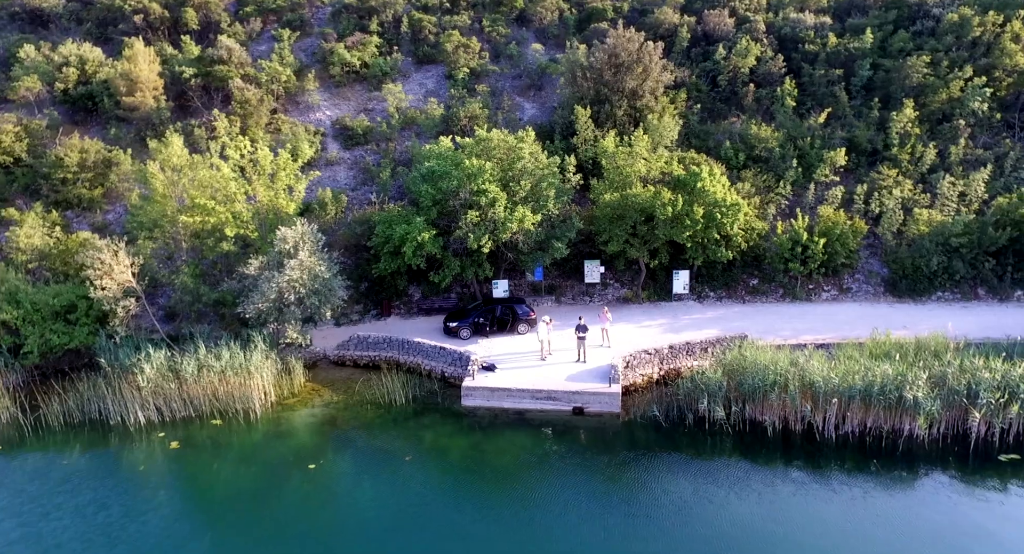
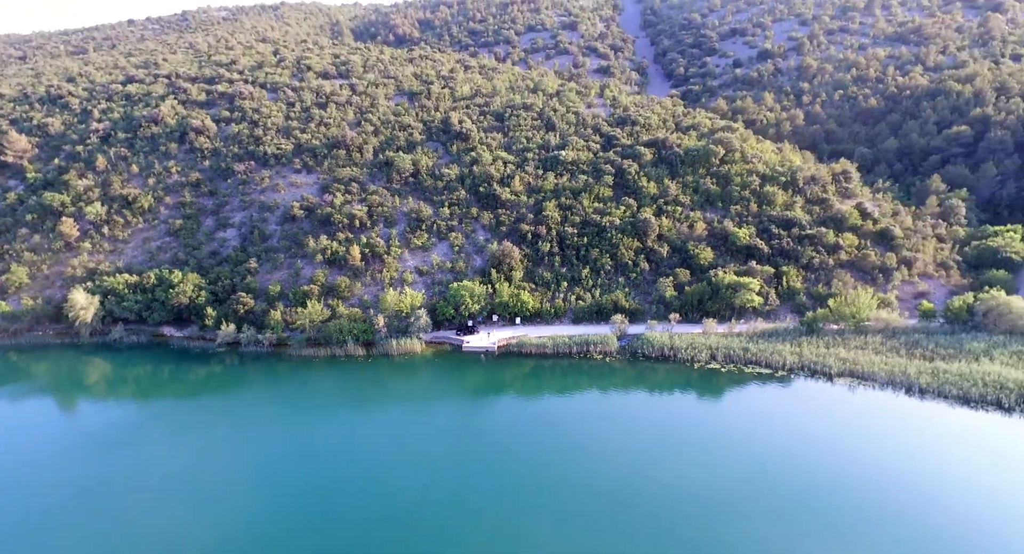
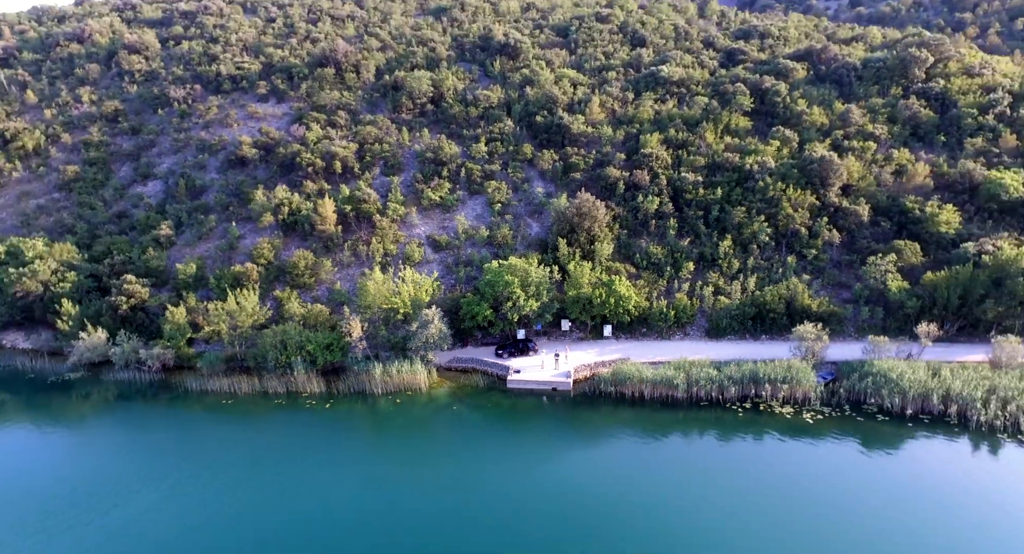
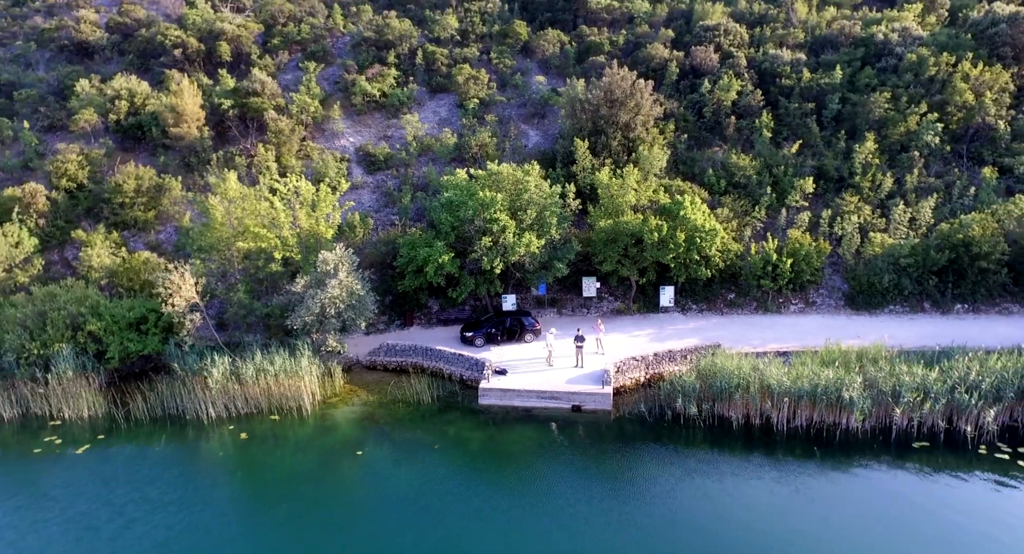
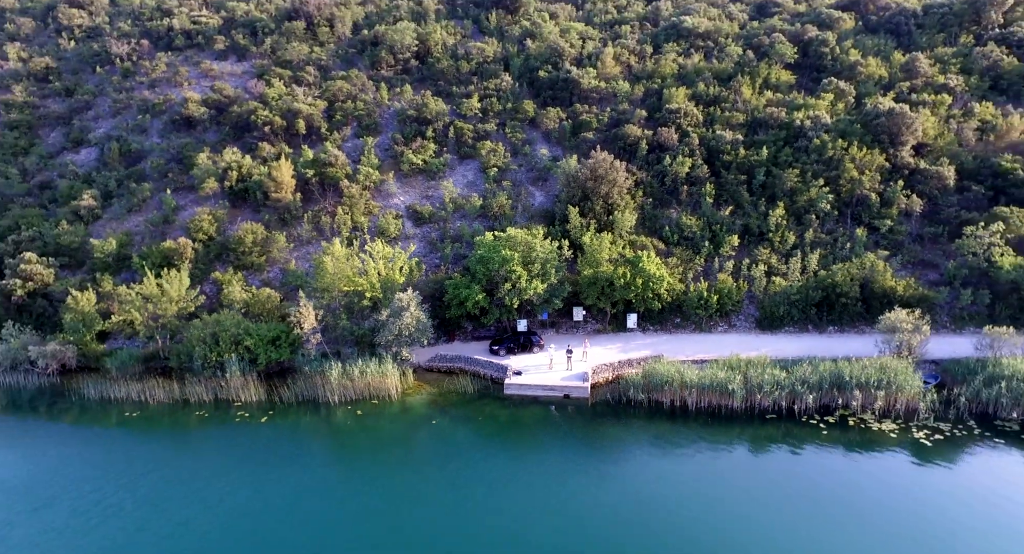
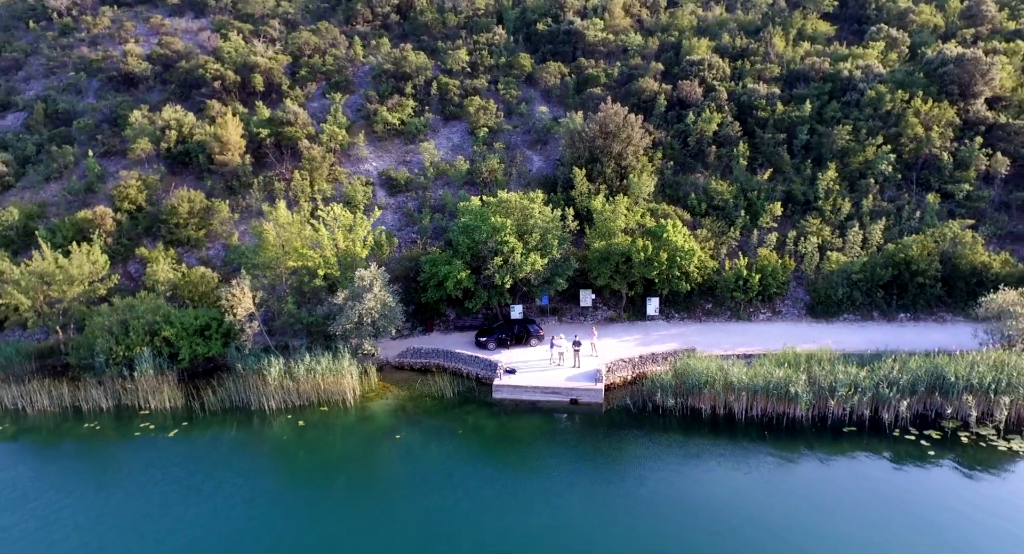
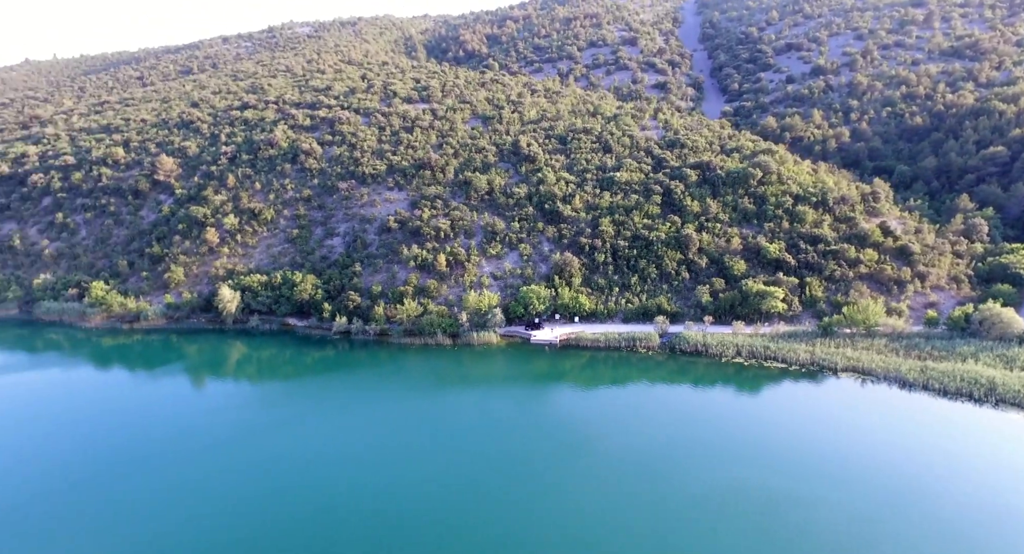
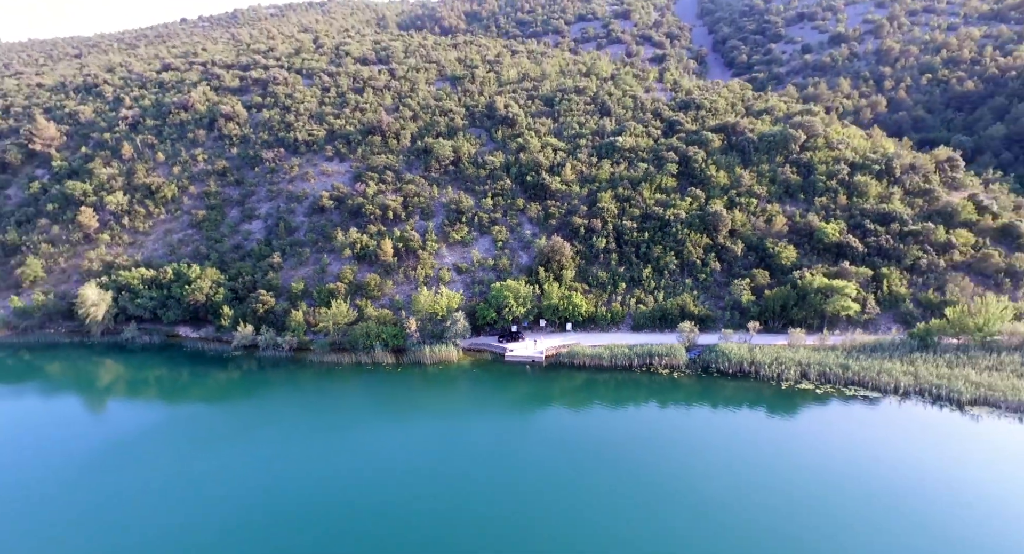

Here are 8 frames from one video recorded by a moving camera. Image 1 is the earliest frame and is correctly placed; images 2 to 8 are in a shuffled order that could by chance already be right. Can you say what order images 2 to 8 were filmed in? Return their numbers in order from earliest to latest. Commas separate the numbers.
4, 6, 5, 3, 8, 2, 7
